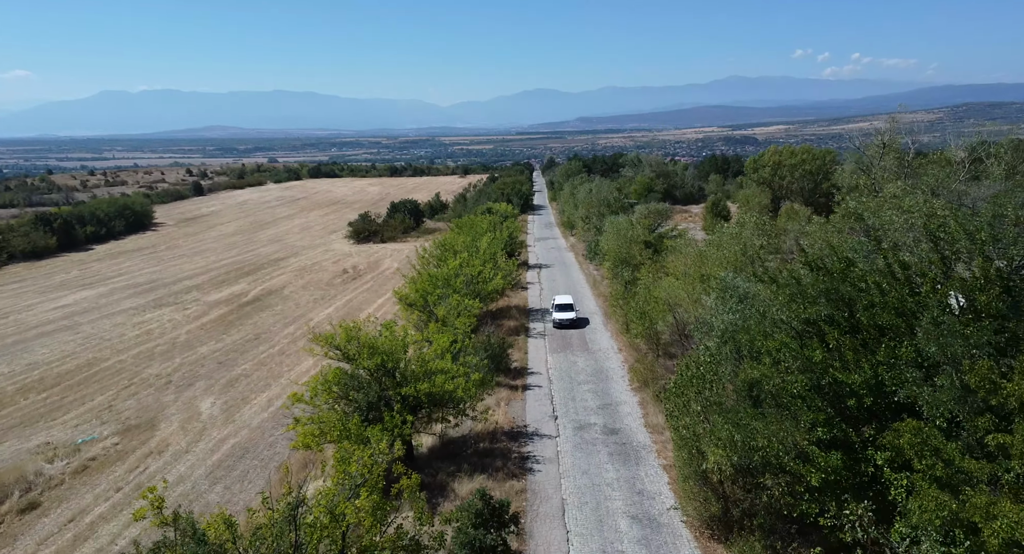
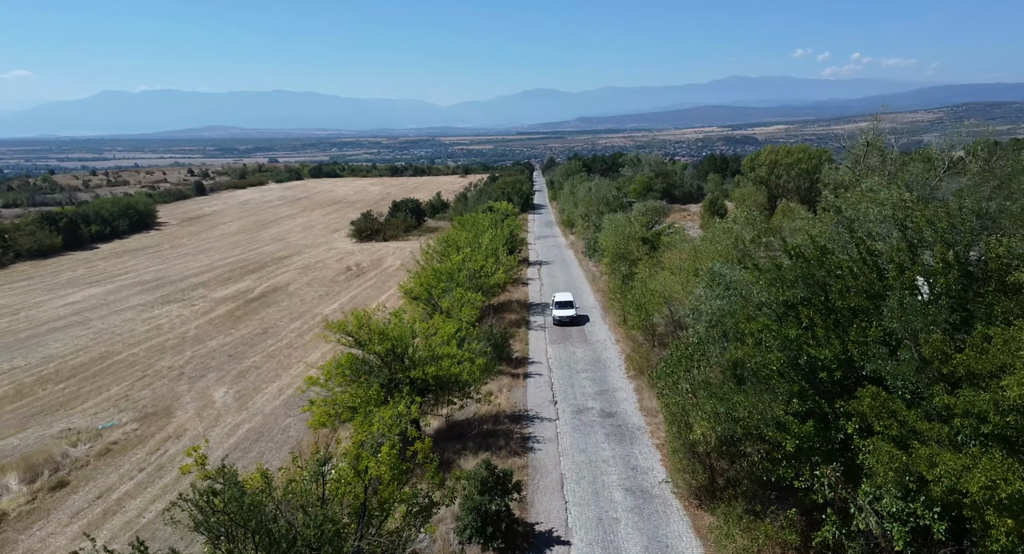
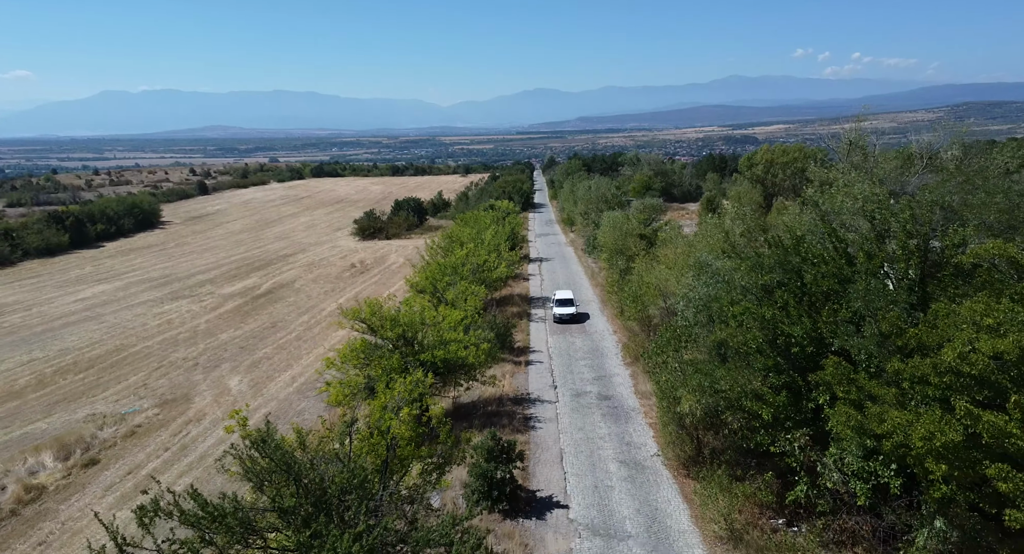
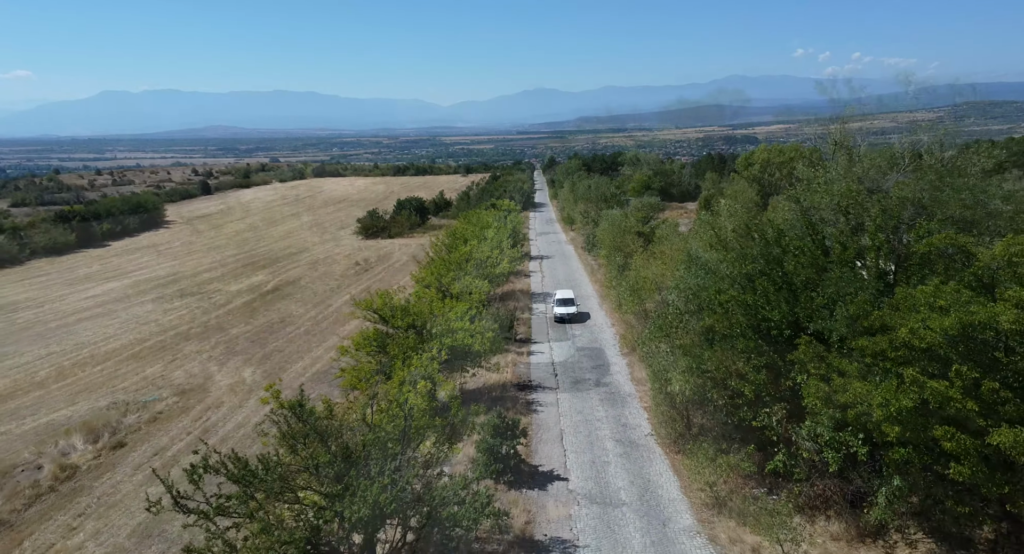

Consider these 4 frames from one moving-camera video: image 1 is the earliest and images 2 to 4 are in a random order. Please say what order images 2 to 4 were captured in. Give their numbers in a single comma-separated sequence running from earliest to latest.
2, 3, 4
